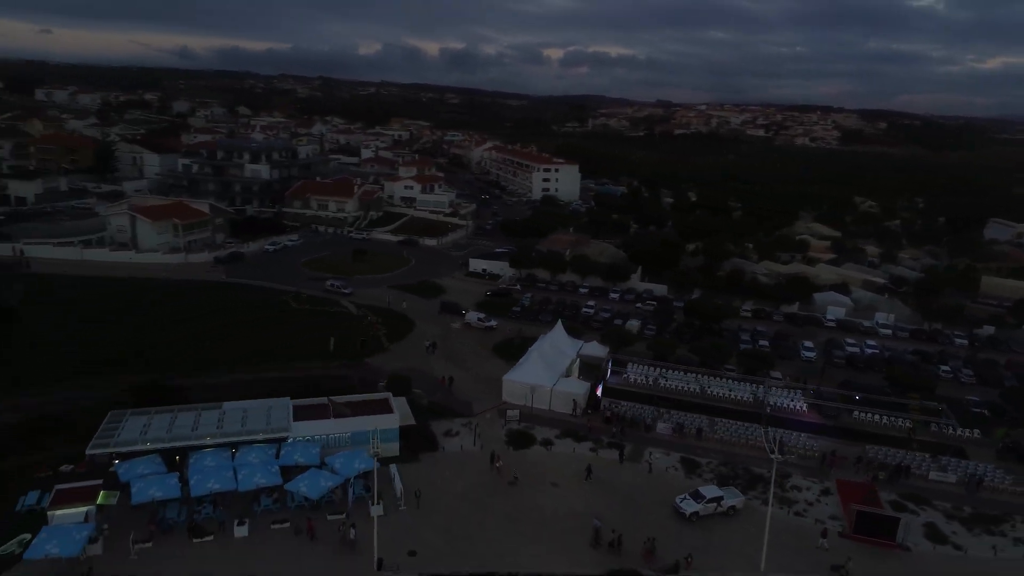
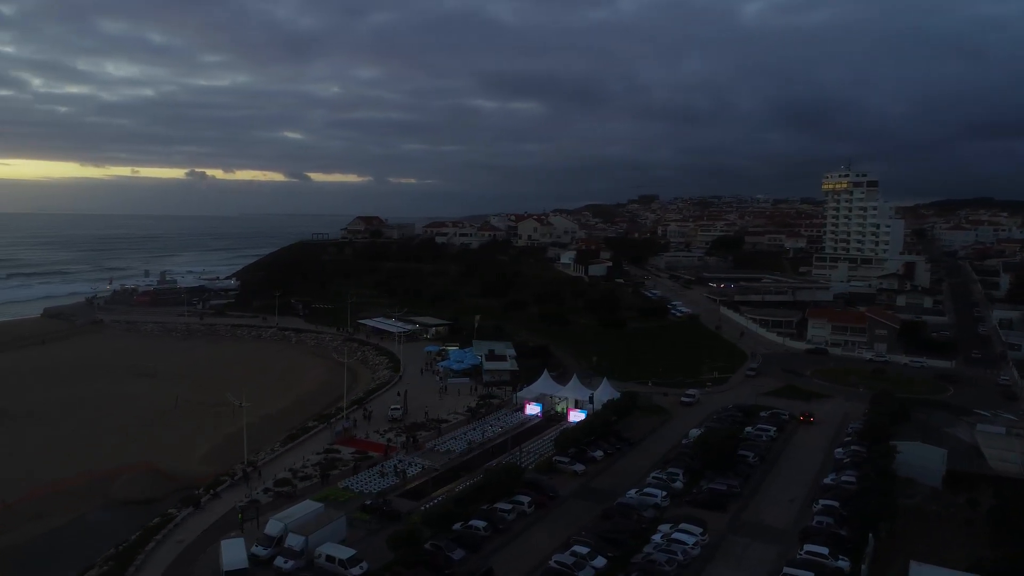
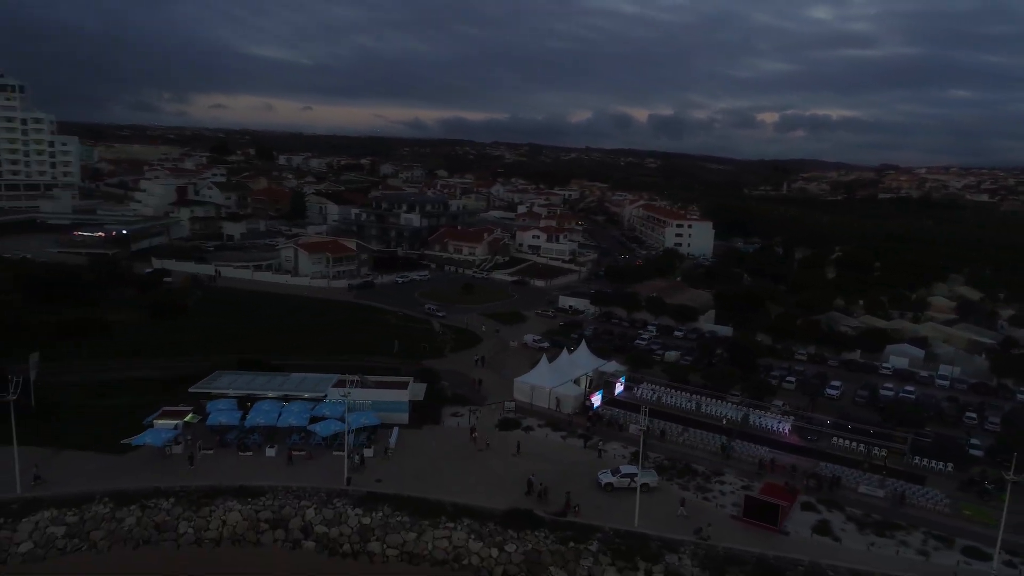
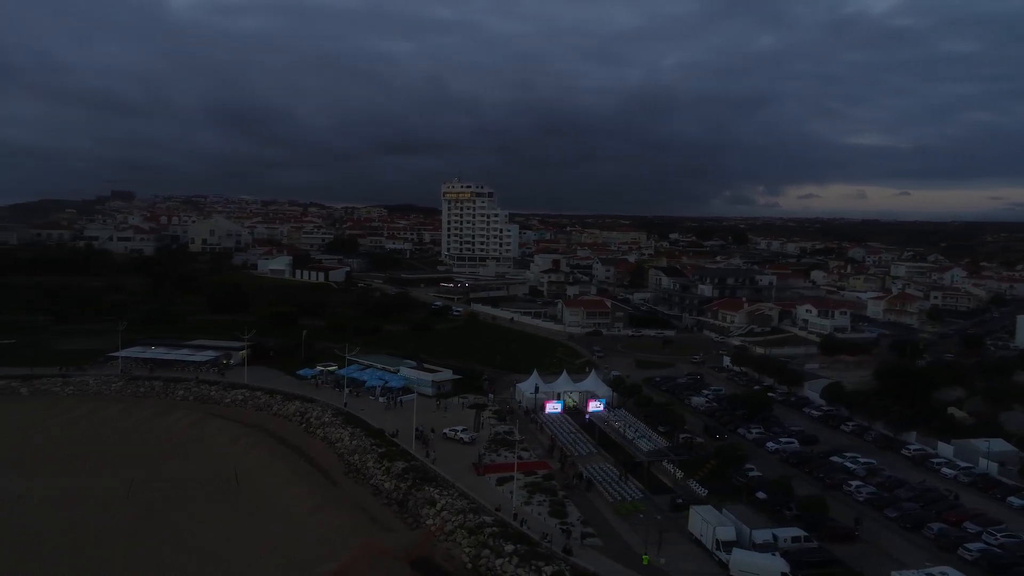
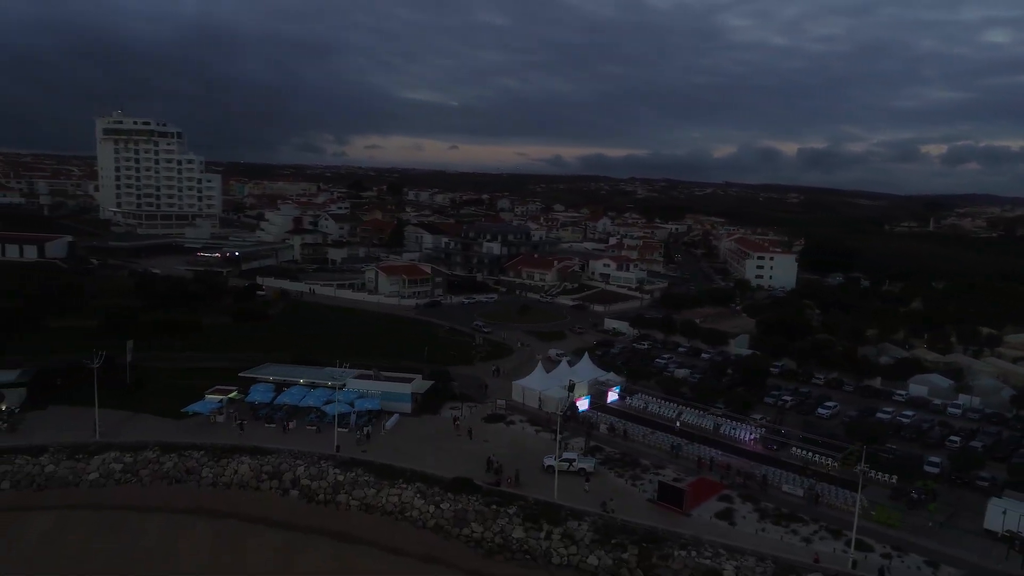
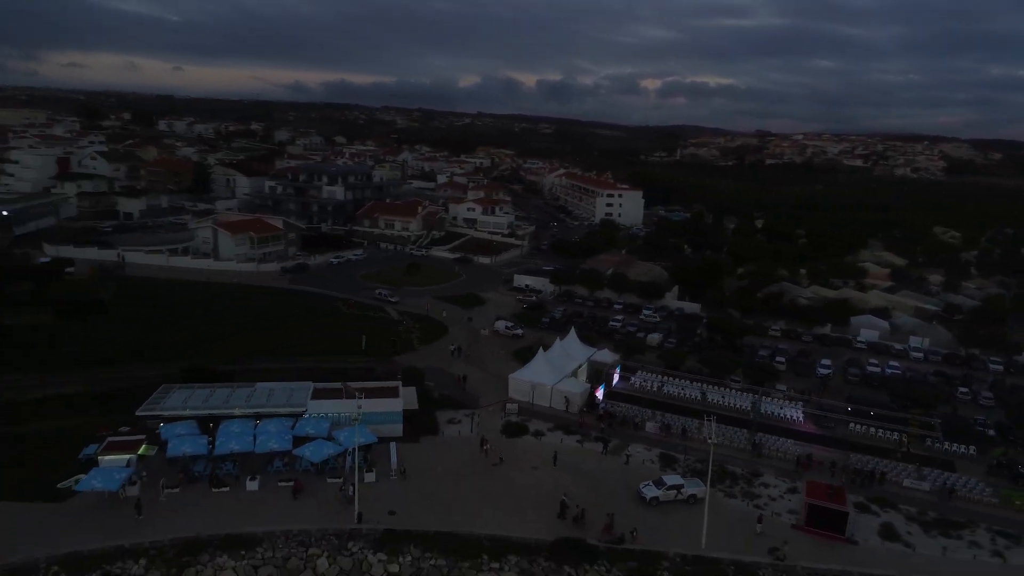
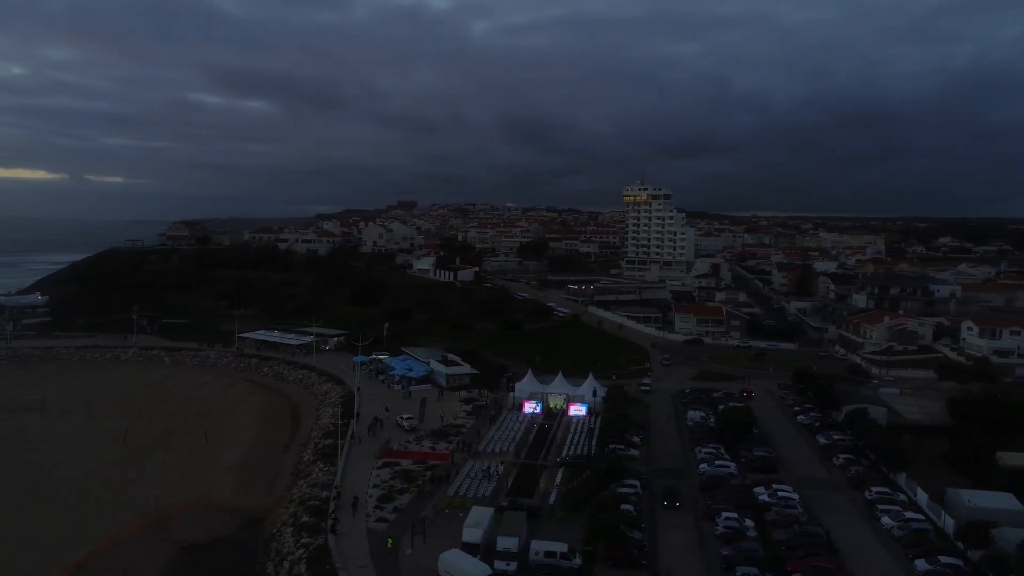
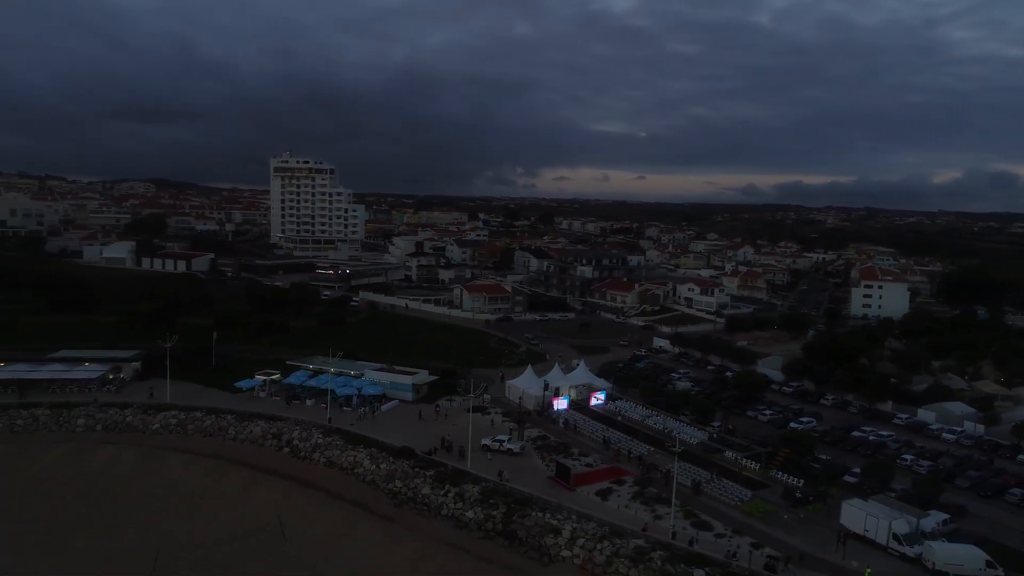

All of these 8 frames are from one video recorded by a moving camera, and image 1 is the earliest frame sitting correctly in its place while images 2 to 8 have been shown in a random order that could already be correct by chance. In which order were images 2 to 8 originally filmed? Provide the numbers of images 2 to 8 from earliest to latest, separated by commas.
6, 3, 5, 8, 4, 7, 2
